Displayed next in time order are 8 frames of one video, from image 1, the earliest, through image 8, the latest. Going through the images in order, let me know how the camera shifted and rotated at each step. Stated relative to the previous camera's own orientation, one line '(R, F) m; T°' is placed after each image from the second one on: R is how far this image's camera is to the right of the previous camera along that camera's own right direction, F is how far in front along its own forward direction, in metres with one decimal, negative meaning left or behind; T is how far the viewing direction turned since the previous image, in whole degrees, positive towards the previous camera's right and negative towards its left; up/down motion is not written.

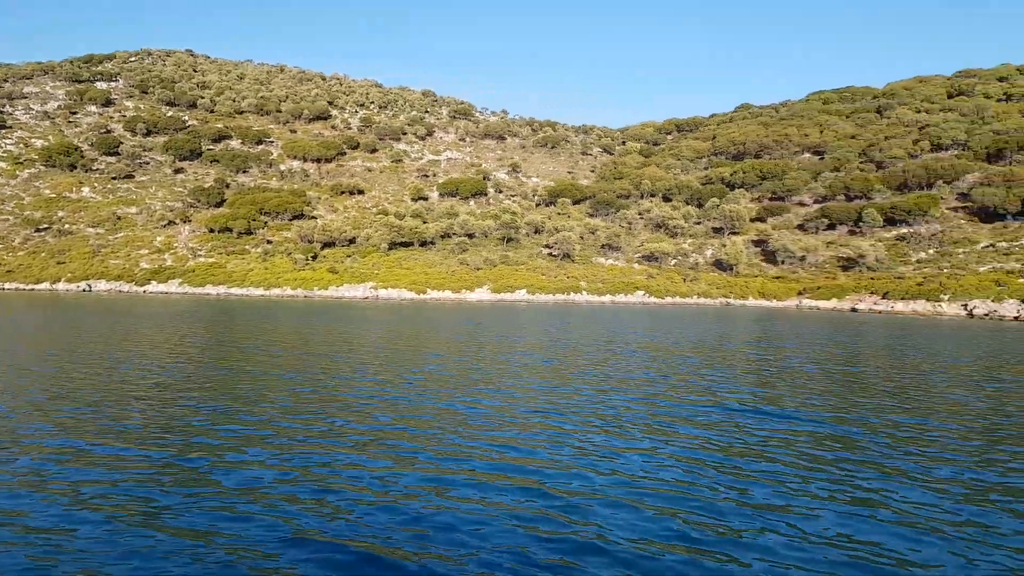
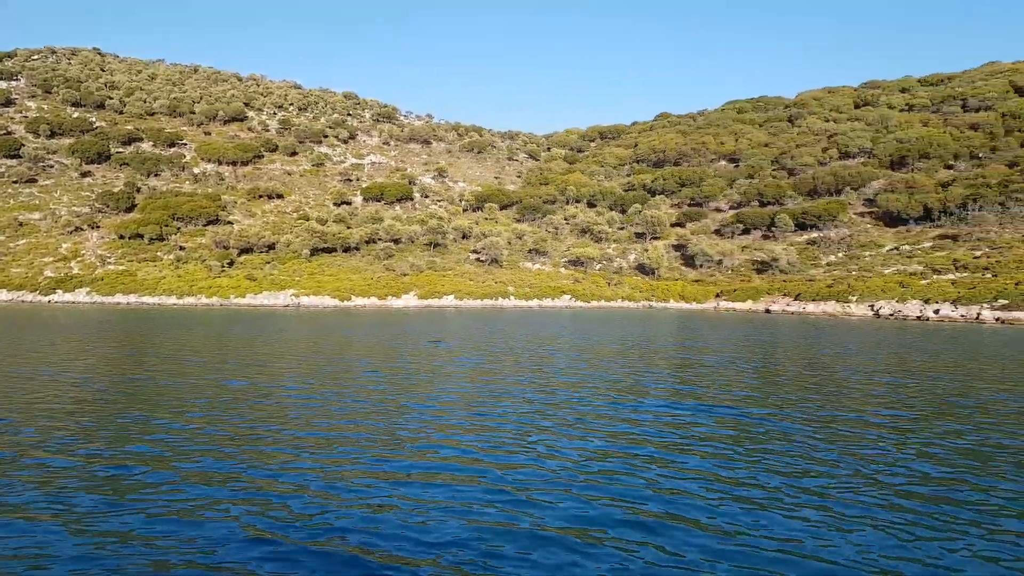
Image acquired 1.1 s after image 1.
(0.0, +0.6) m; +5°
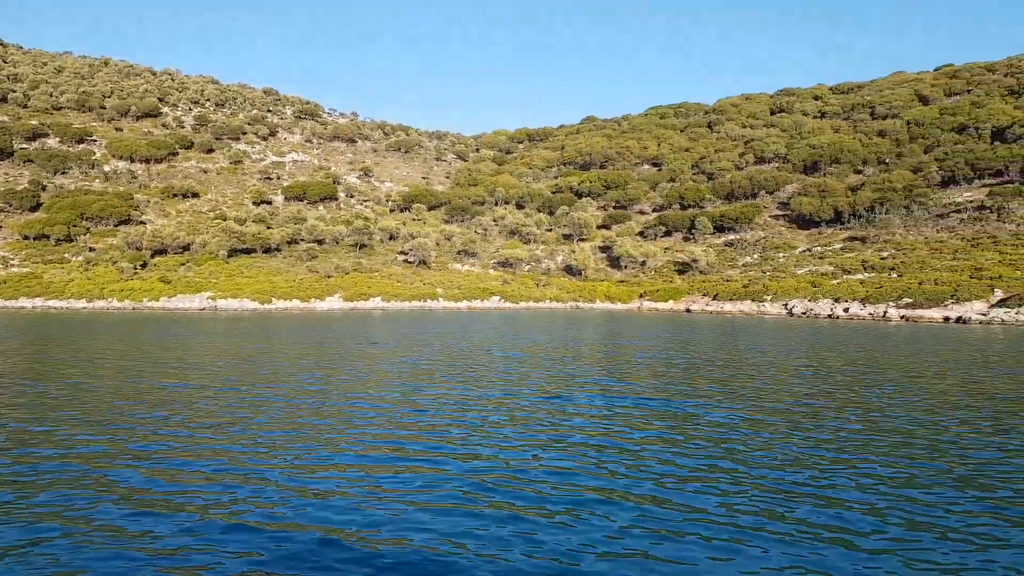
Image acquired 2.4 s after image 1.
(0.0, +0.9) m; +5°
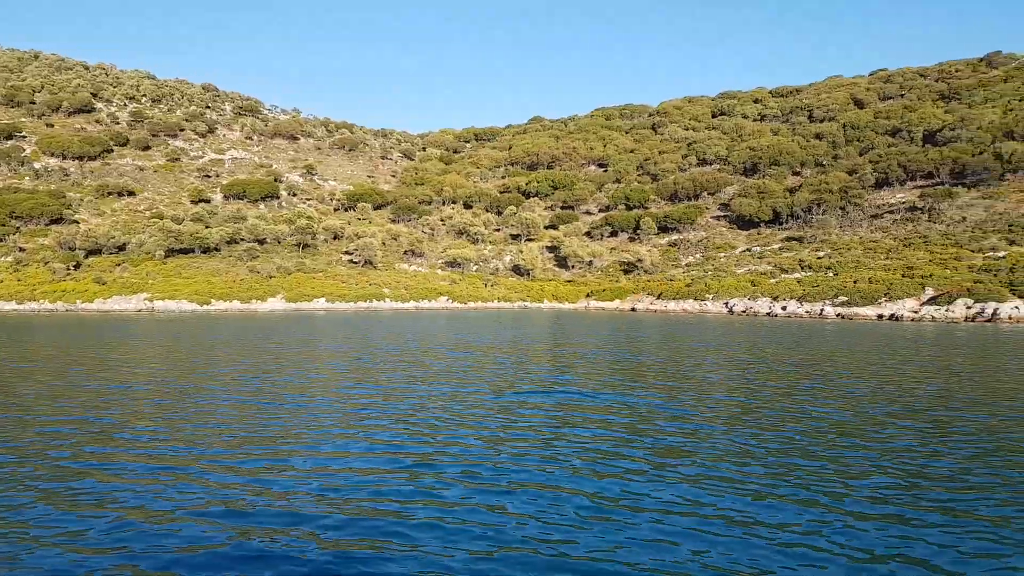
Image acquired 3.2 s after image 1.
(+0.1, +0.3) m; +4°
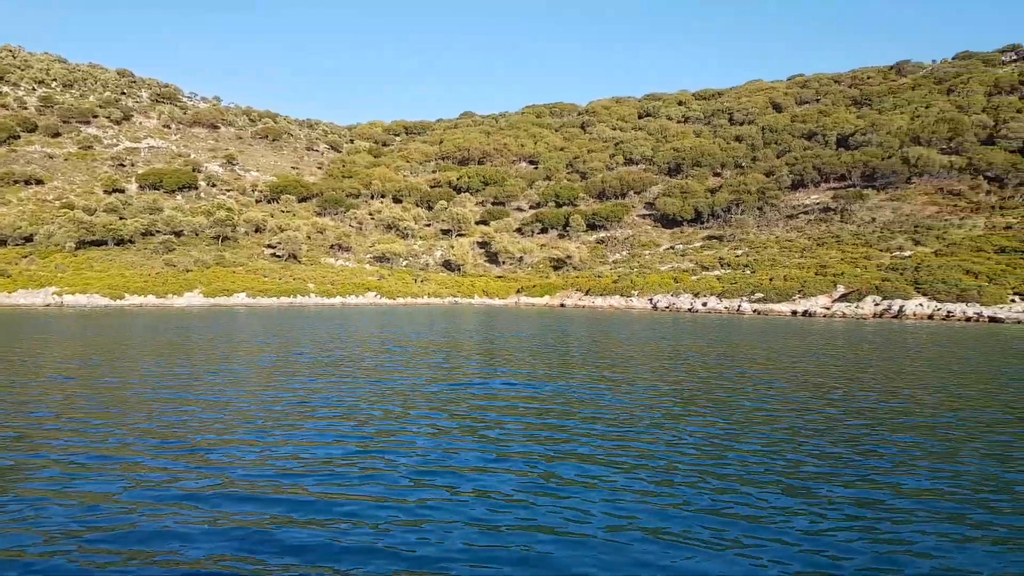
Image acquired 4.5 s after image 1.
(+0.1, +0.1) m; +5°
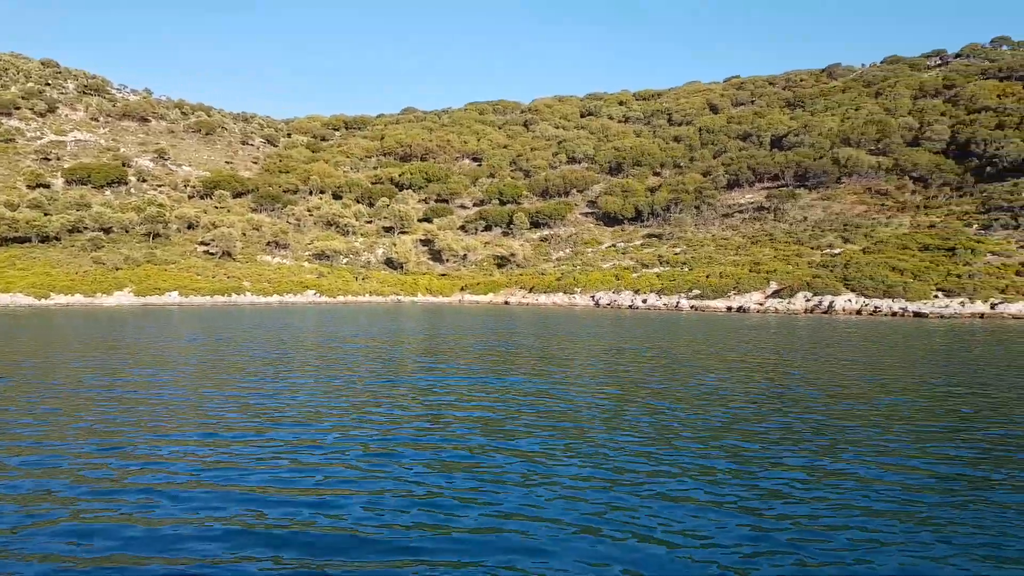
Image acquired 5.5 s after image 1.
(+0.1, 0.0) m; +4°
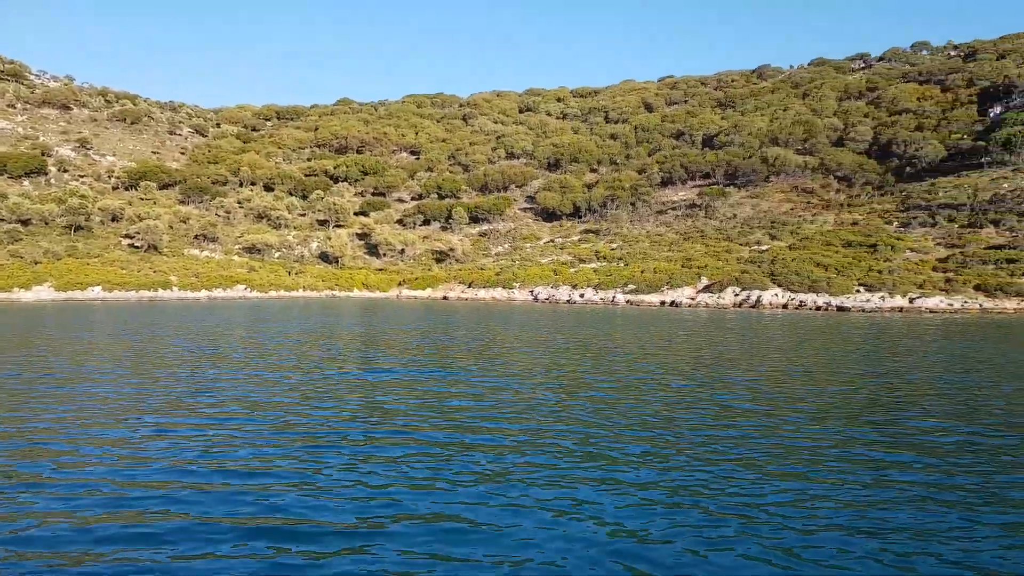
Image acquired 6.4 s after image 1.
(+0.1, -0.1) m; +5°
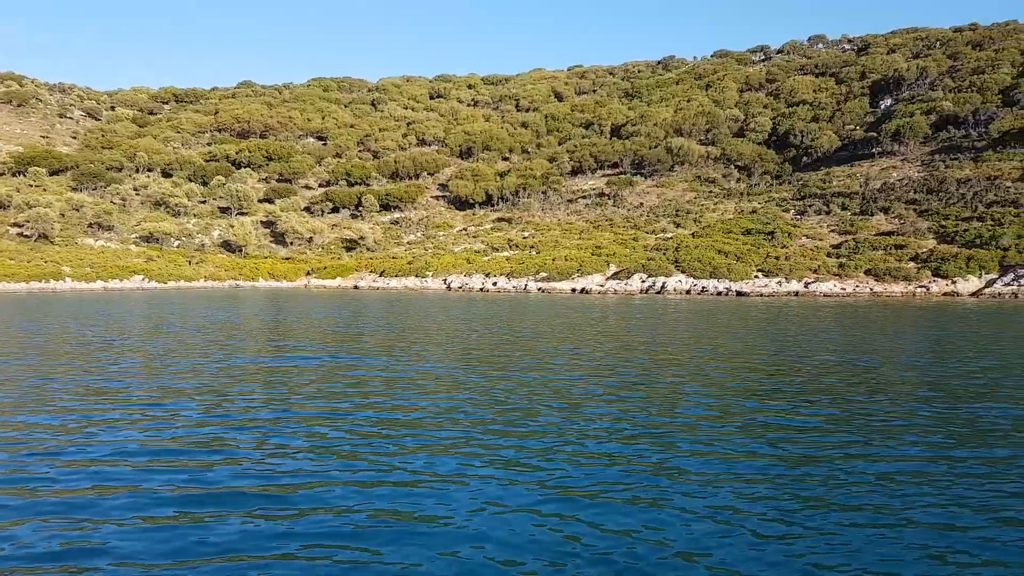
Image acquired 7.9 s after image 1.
(0.0, -0.2) m; +6°
